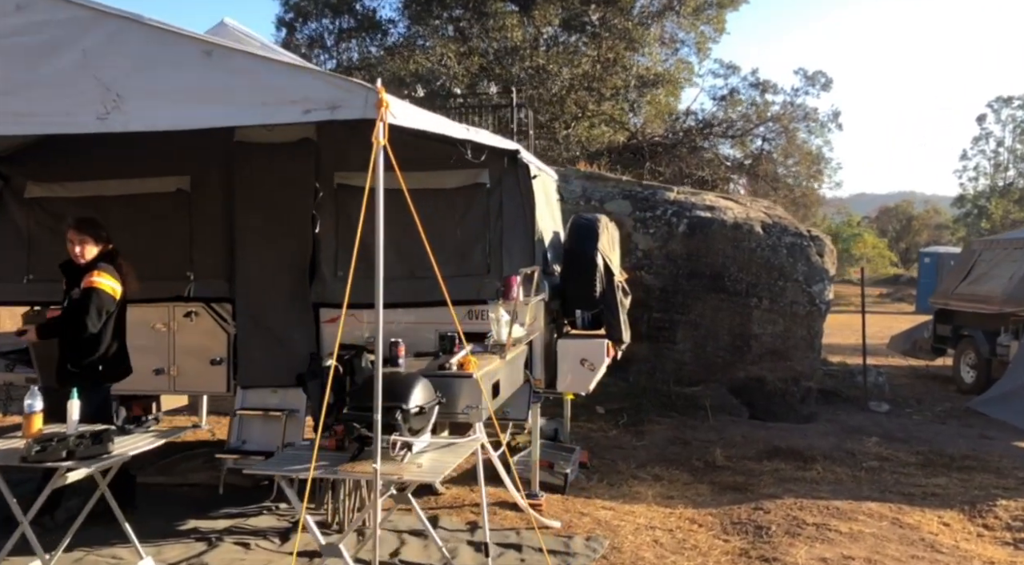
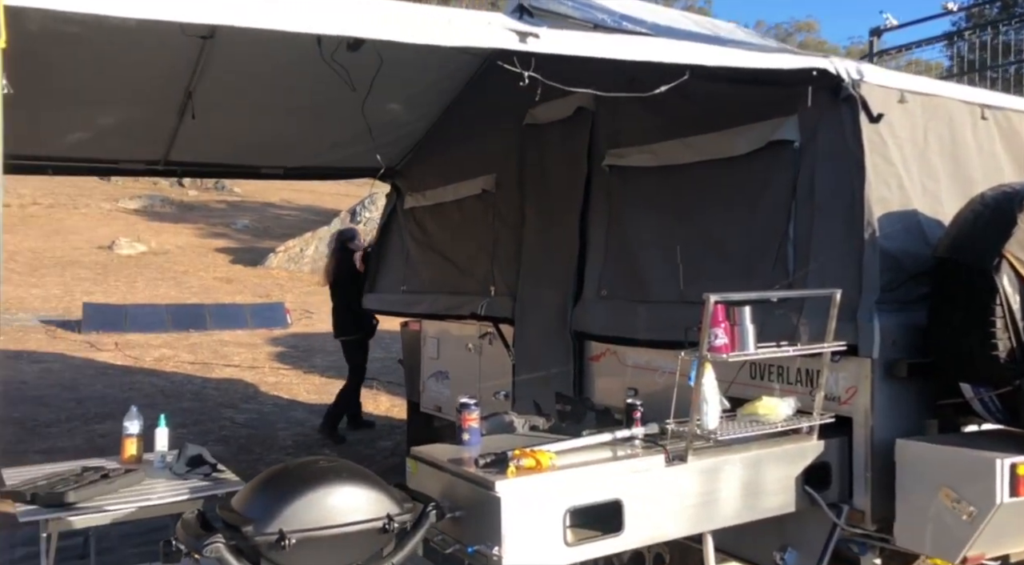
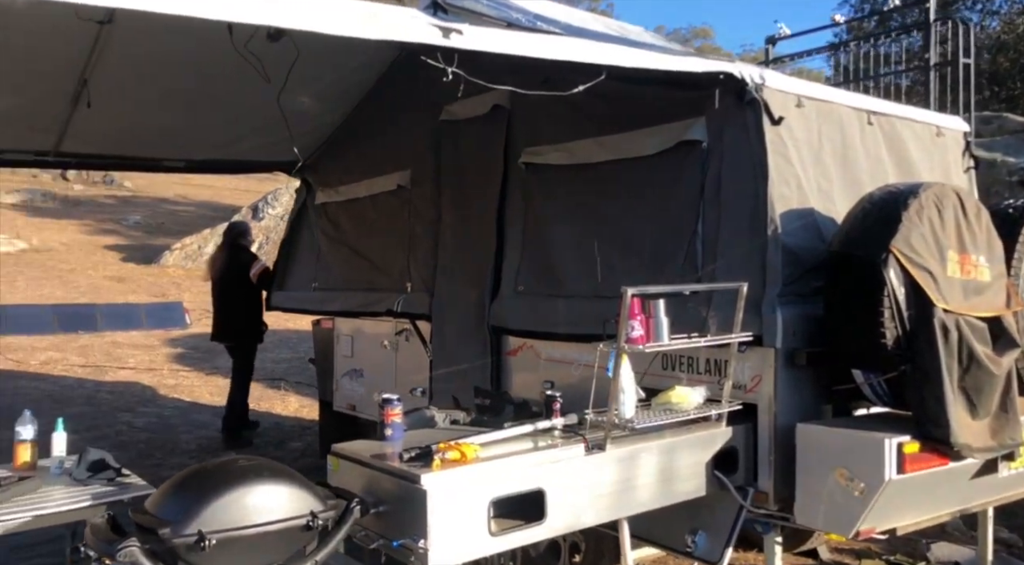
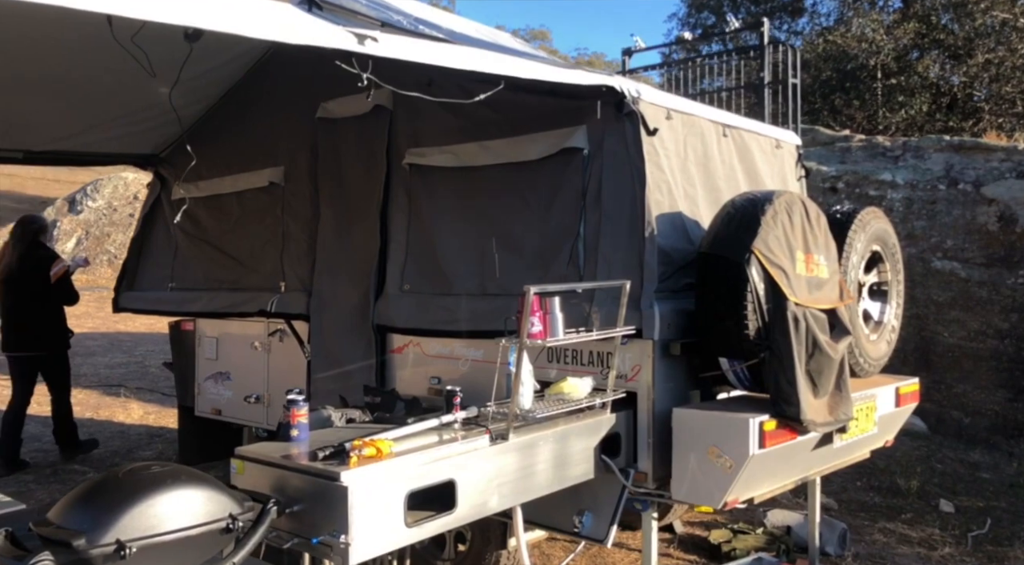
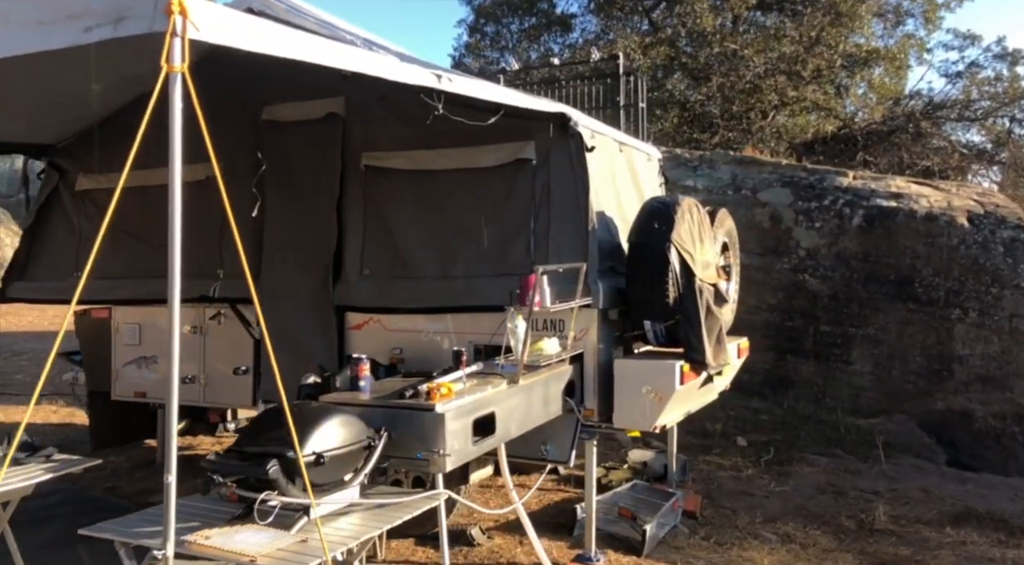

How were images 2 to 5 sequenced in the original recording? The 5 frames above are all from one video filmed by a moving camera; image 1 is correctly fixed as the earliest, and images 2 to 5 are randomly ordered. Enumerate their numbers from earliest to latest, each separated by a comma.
5, 4, 3, 2
